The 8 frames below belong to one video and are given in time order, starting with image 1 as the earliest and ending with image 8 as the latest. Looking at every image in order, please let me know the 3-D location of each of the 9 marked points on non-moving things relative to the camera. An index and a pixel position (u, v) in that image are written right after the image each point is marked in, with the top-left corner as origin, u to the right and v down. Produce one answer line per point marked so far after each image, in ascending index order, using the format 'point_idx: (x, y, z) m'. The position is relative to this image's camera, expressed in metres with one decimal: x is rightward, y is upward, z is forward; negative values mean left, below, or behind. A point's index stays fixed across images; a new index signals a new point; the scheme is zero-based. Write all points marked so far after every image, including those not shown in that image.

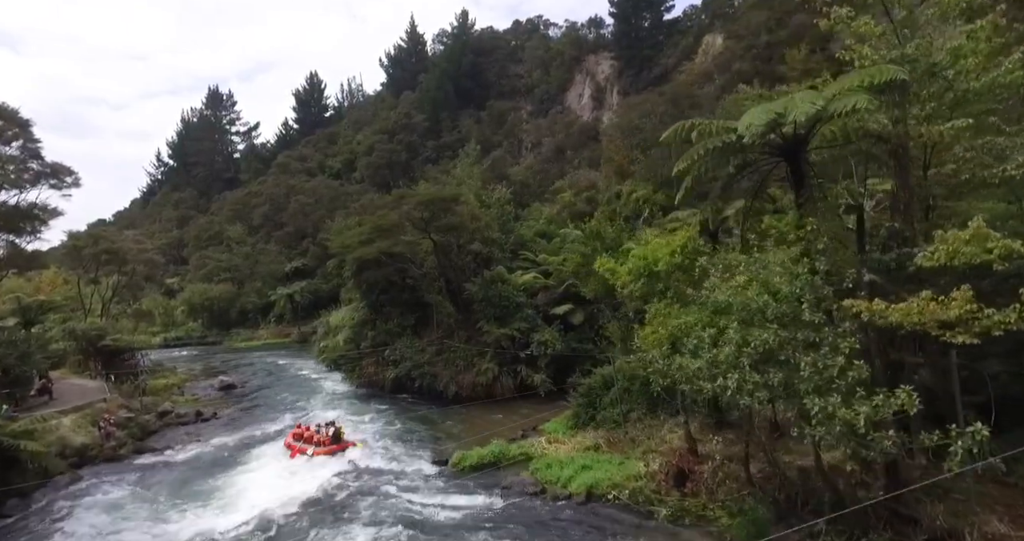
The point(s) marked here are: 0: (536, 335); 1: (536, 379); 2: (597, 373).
0: (+0.7, -1.9, +17.8) m
1: (+0.7, -3.0, +17.3) m
2: (+1.7, -2.1, +13.0) m
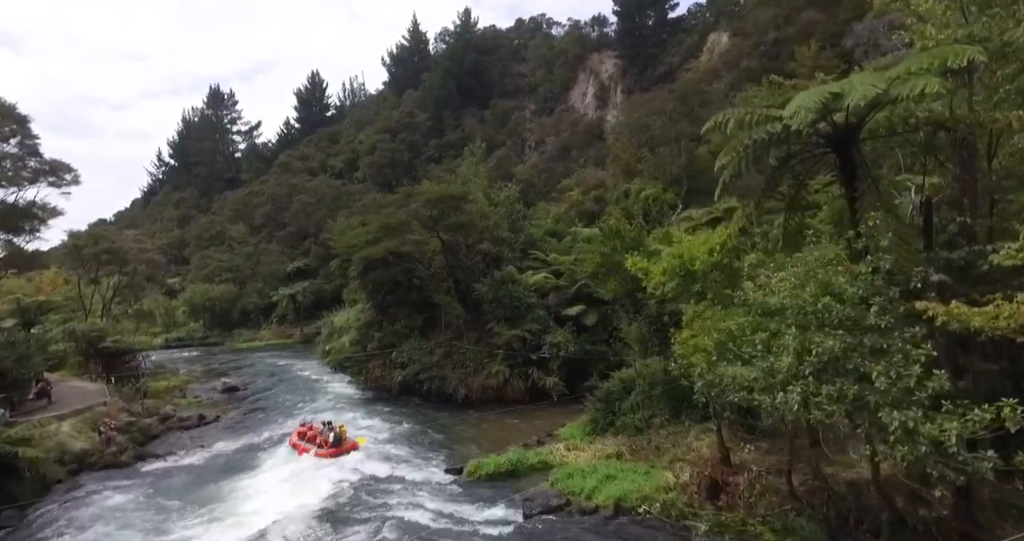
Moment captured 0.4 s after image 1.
0: (+1.0, -1.9, +17.3) m
1: (+1.0, -3.0, +16.9) m
2: (+2.0, -2.1, +12.5) m
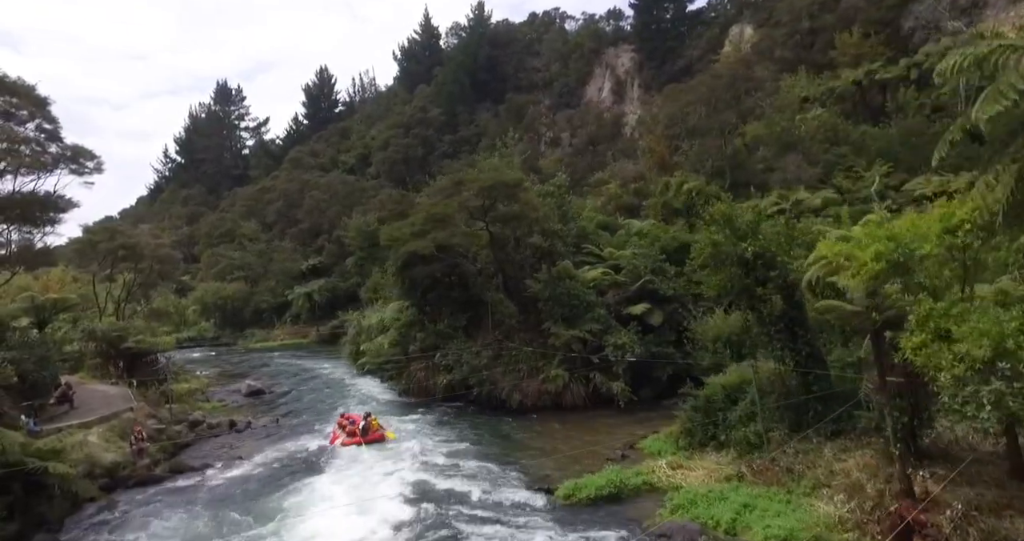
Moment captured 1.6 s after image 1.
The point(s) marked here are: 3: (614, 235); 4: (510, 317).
0: (+2.5, -1.7, +16.0) m
1: (+2.5, -2.9, +15.5) m
2: (+3.6, -2.0, +11.1) m
3: (+3.4, +1.2, +19.8) m
4: (0.0, -1.3, +17.6) m
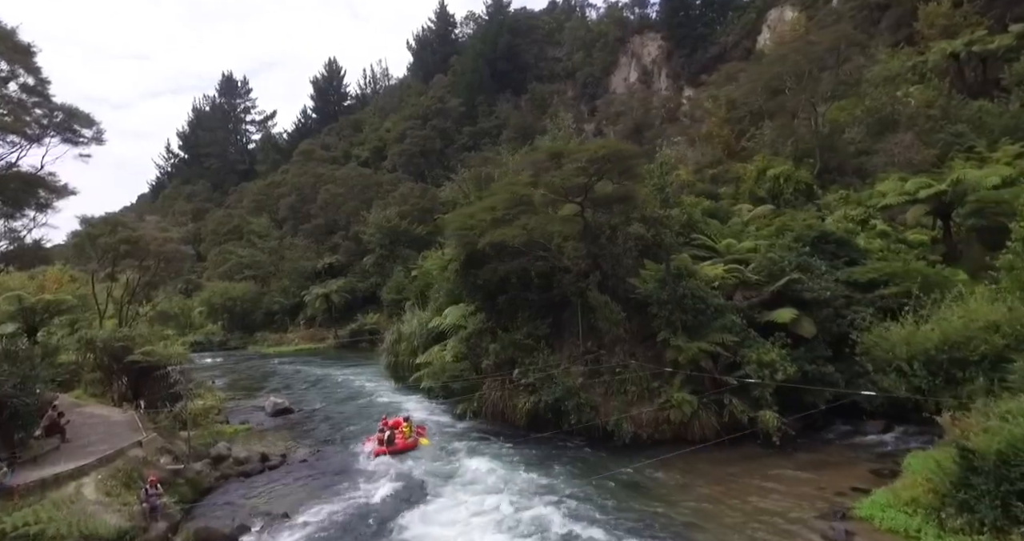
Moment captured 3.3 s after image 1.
0: (+4.8, -1.7, +12.5) m
1: (+4.8, -2.8, +12.0) m
2: (+5.9, -1.9, +7.6) m
3: (+5.7, +1.3, +16.3) m
4: (+2.3, -1.2, +14.2) m
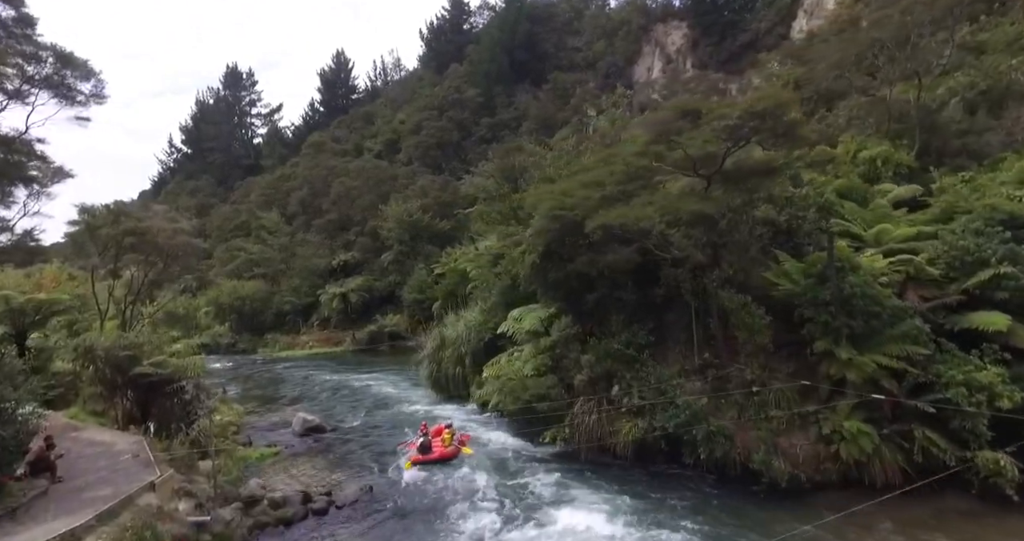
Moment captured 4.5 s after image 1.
0: (+6.8, -1.5, +9.5) m
1: (+6.8, -2.7, +9.1) m
2: (+7.8, -1.8, +4.7) m
3: (+7.6, +1.4, +13.4) m
4: (+4.2, -1.1, +11.2) m
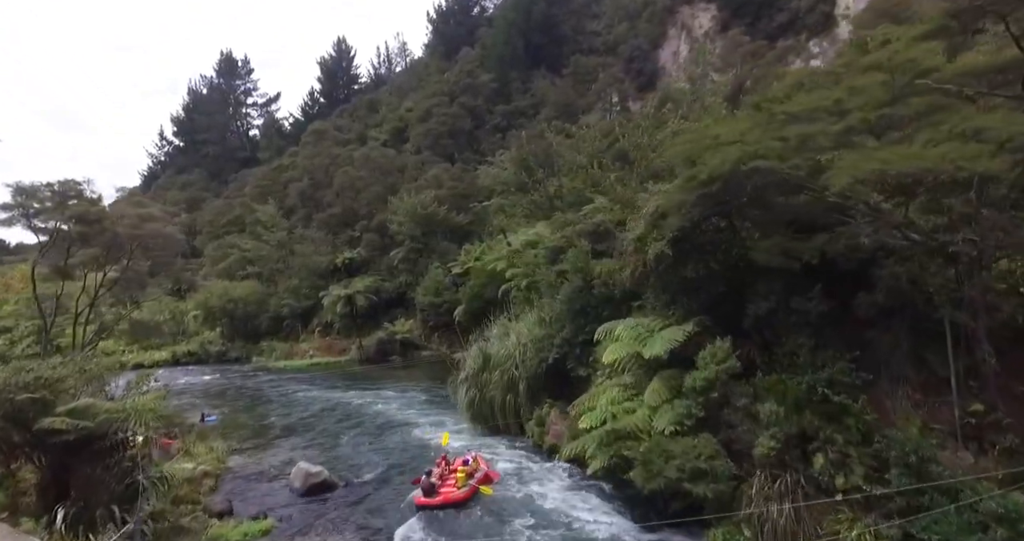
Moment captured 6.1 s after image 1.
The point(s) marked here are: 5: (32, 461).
0: (+8.5, -1.5, +4.6) m
1: (+8.5, -2.7, +4.2) m
2: (+9.5, -1.8, -0.2) m
3: (+9.3, +1.5, +8.5) m
4: (+5.9, -1.0, +6.3) m
5: (-7.3, -2.9, +9.4) m
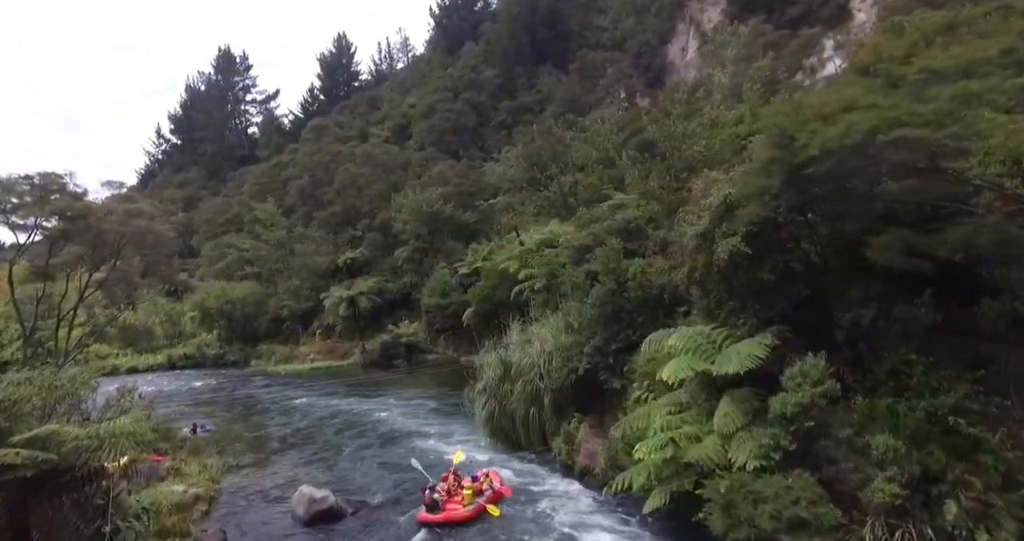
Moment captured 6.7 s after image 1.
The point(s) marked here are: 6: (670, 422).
0: (+9.0, -1.5, +3.2) m
1: (+9.0, -2.7, +2.7) m
2: (+10.1, -1.8, -1.6) m
3: (+9.8, +1.5, +7.1) m
4: (+6.4, -1.1, +4.9) m
5: (-6.8, -2.9, +7.9) m
6: (+2.0, -2.0, +8.3) m
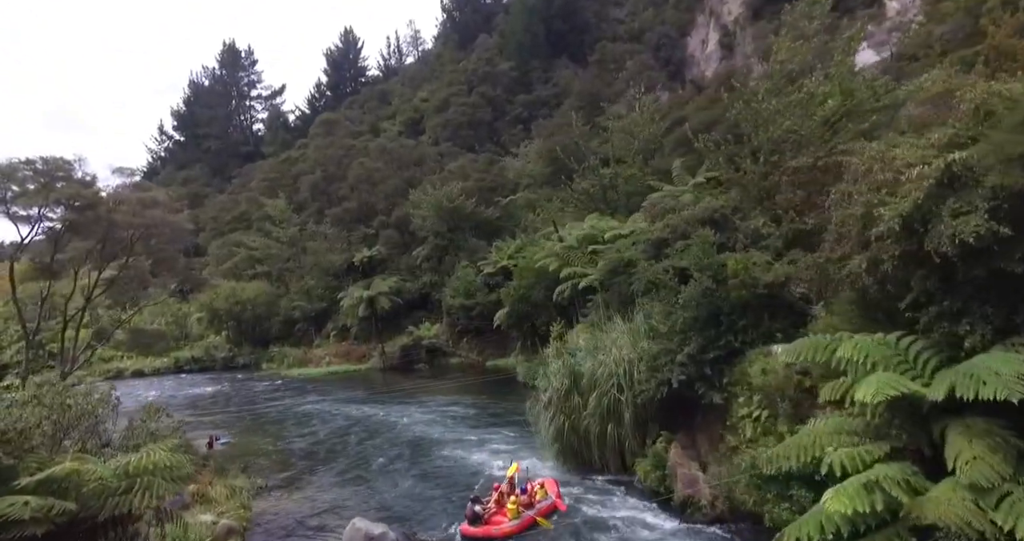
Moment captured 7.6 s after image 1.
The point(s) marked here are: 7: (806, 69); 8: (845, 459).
0: (+10.5, -1.4, +1.4) m
1: (+10.6, -2.6, +0.9) m
2: (+11.6, -1.7, -3.5) m
3: (+11.4, +1.5, +5.3) m
4: (+8.0, -1.0, +3.0) m
5: (-5.2, -2.8, +6.0) m
6: (+3.5, -2.0, +6.4) m
7: (+8.3, +5.7, +17.5) m
8: (+3.5, -2.0, +6.5) m
